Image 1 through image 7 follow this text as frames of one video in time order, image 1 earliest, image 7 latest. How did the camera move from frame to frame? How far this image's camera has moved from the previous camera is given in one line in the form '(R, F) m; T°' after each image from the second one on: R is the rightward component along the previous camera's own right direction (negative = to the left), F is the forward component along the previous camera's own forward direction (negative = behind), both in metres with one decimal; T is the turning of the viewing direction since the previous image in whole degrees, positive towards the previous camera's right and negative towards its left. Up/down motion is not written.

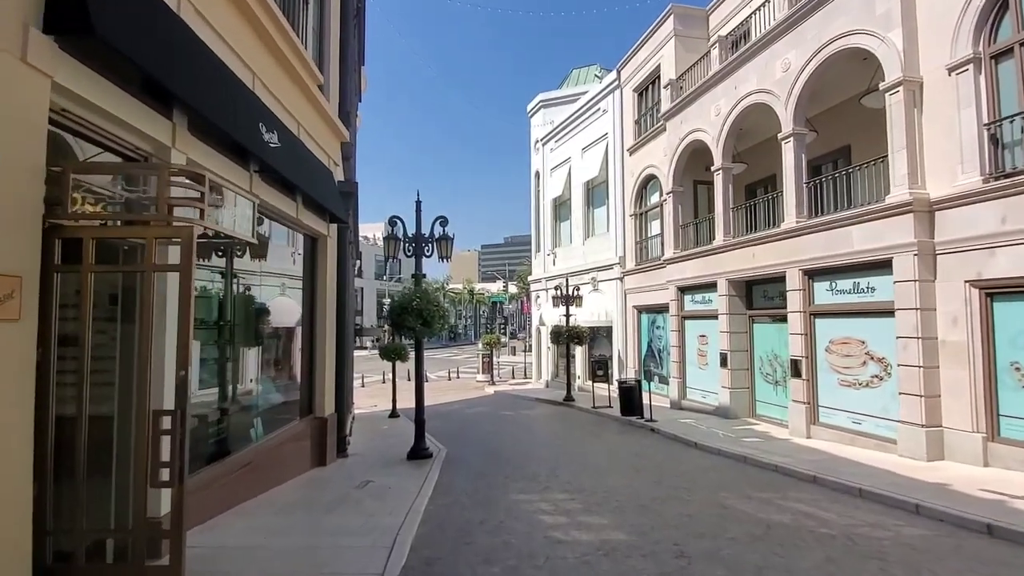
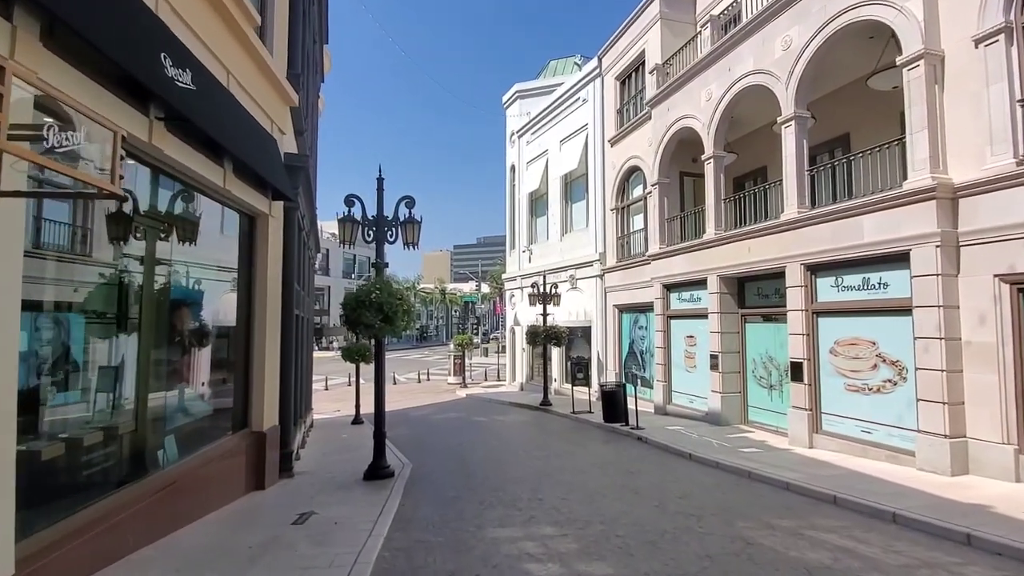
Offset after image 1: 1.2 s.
(-0.1, +1.3) m; +3°
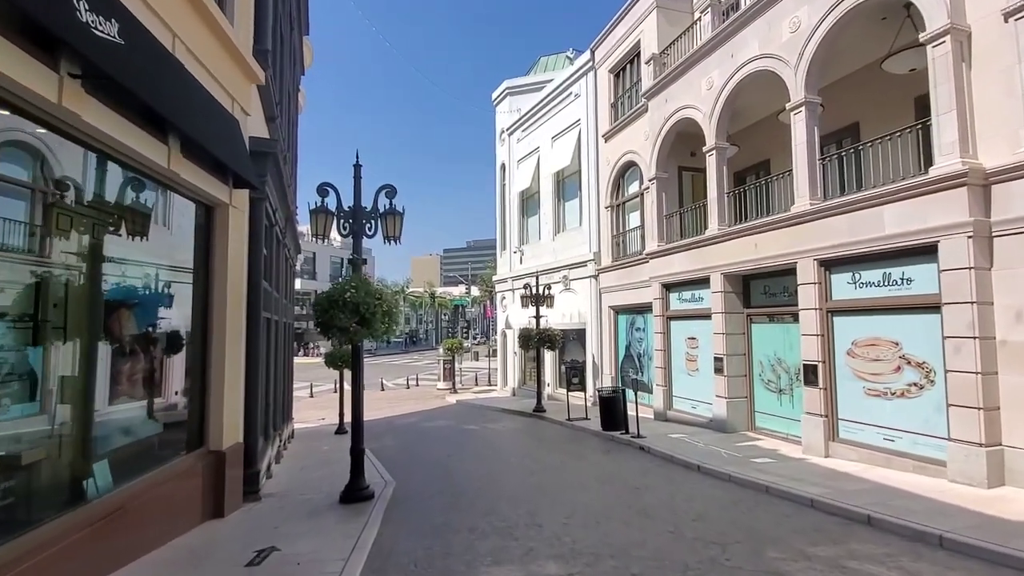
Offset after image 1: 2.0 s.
(0.0, +0.8) m; +1°
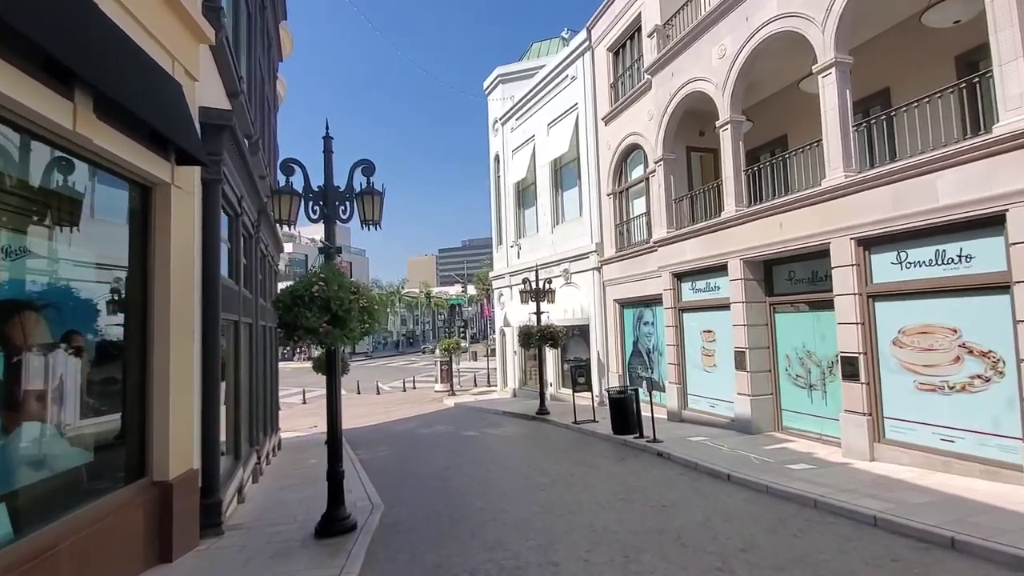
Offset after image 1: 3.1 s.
(-0.1, +1.1) m; 0°
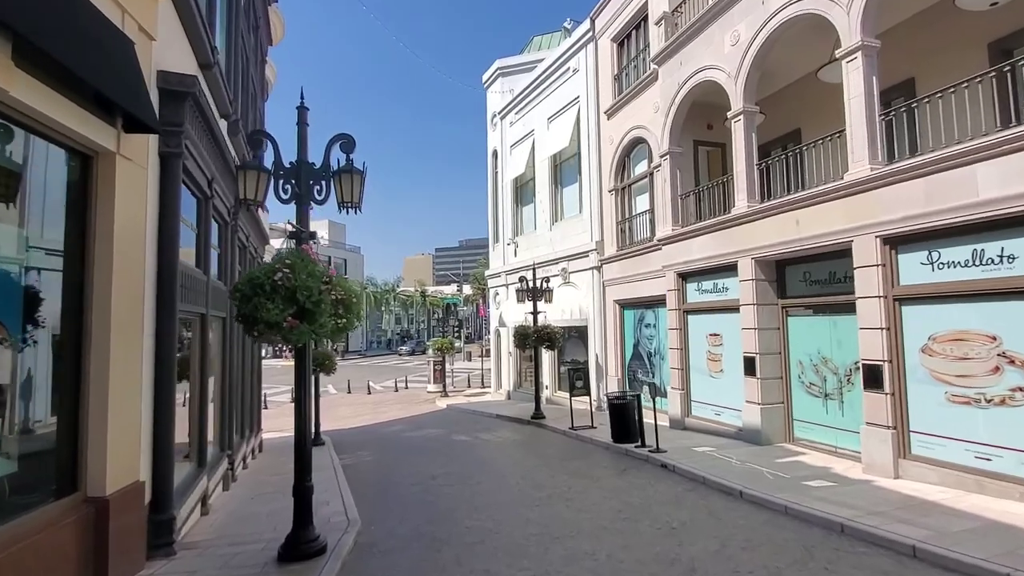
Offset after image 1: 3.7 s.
(0.0, +0.7) m; 0°
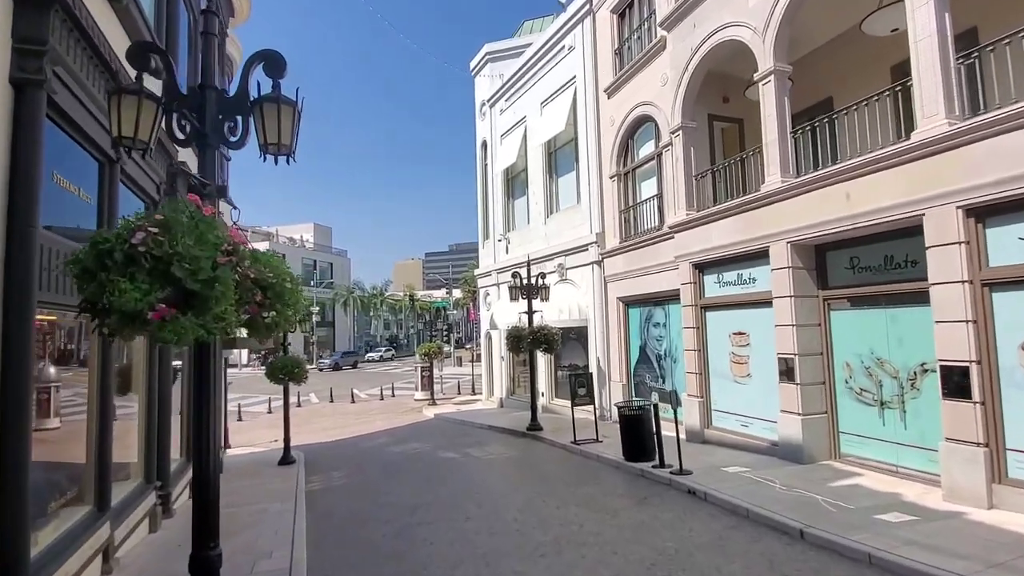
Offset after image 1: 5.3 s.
(0.0, +1.7) m; +1°
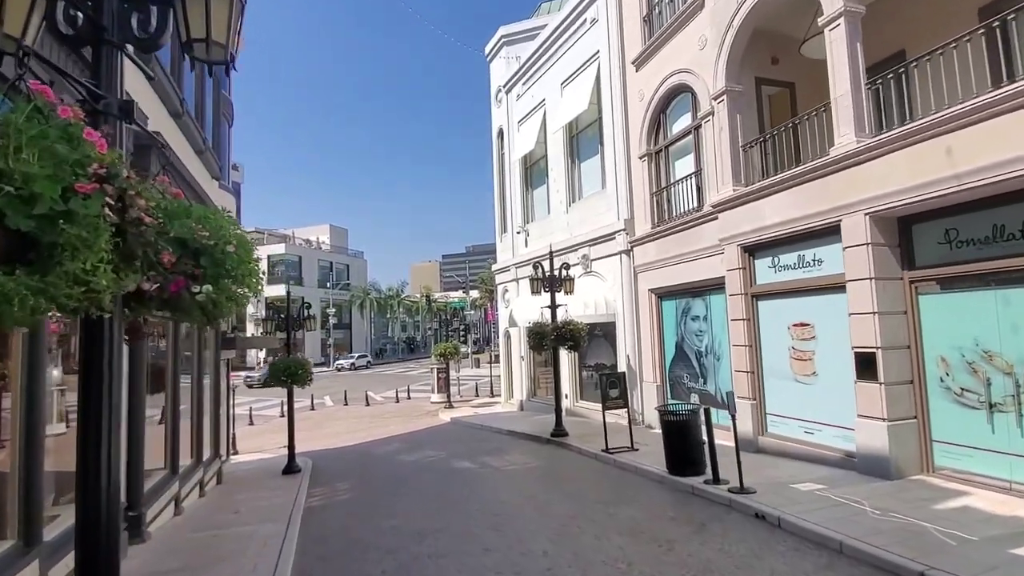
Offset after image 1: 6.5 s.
(-0.1, +1.3) m; -2°
